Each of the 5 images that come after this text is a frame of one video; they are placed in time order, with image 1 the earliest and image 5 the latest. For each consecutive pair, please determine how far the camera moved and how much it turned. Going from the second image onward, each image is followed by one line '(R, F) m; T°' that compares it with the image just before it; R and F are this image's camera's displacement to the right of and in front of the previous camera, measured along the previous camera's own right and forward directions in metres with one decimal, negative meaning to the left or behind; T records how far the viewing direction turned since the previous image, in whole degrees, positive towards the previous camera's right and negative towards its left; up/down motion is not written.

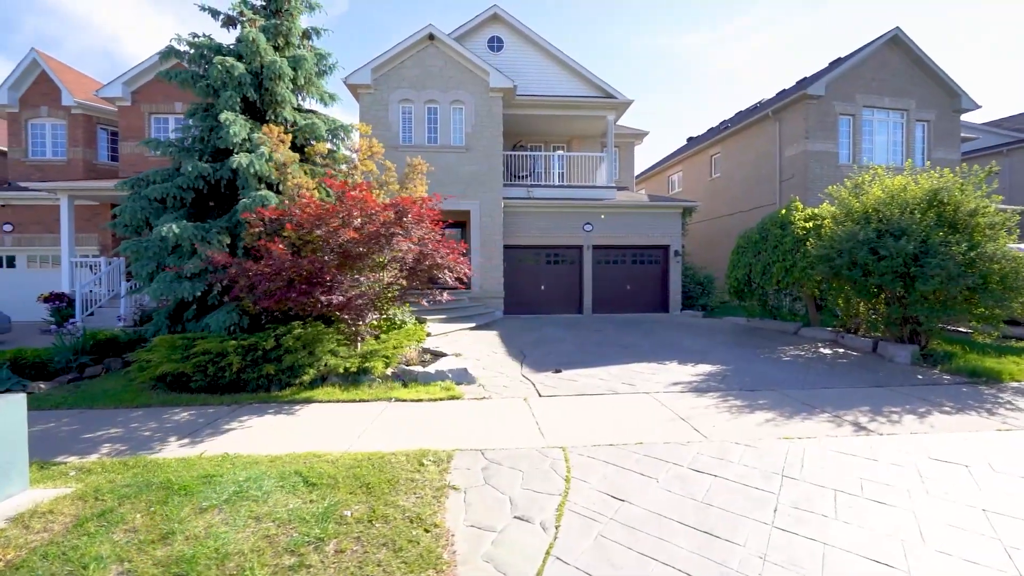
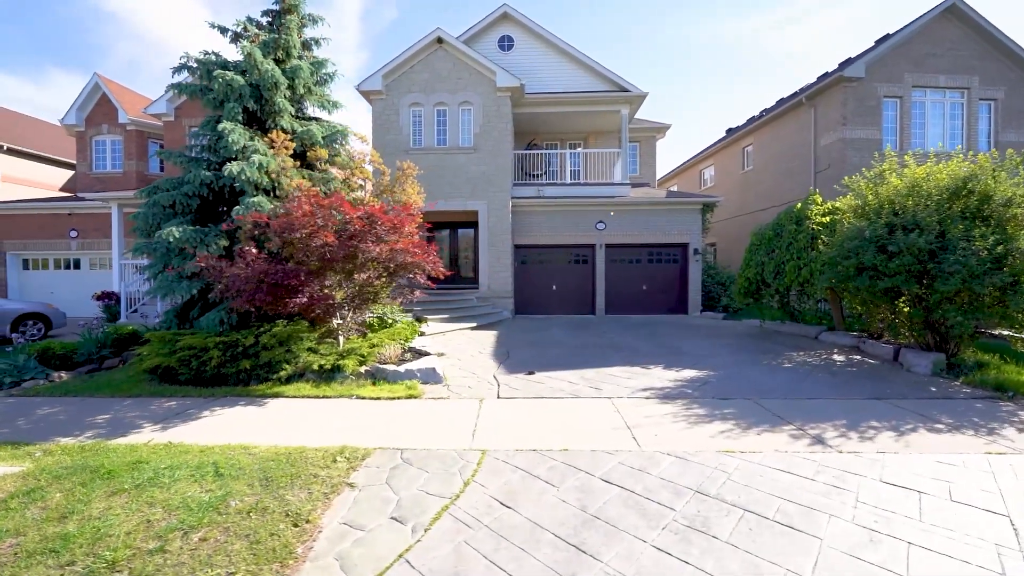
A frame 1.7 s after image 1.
(+1.3, +0.1) m; -6°
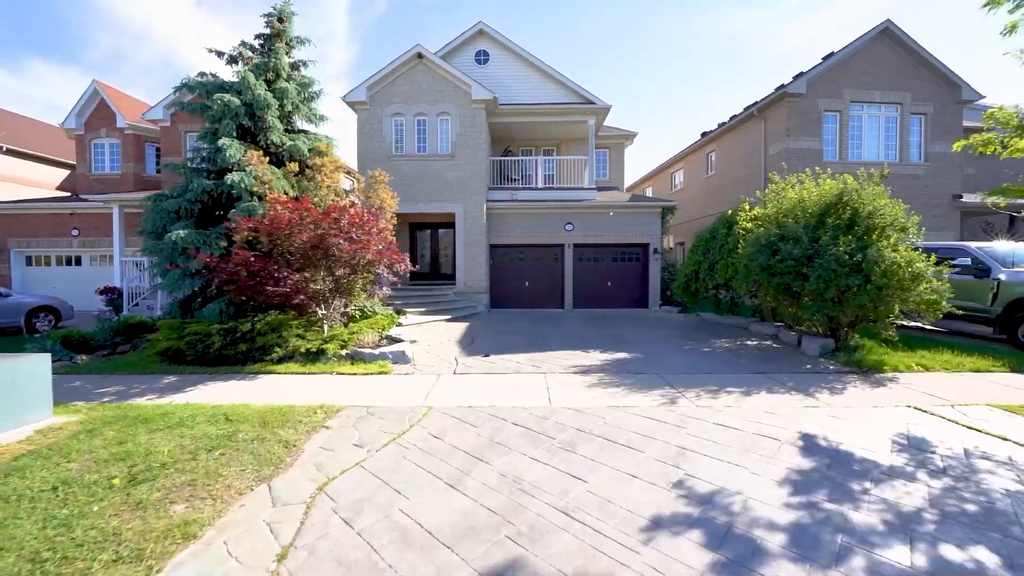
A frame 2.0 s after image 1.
(+0.7, -1.4) m; +1°
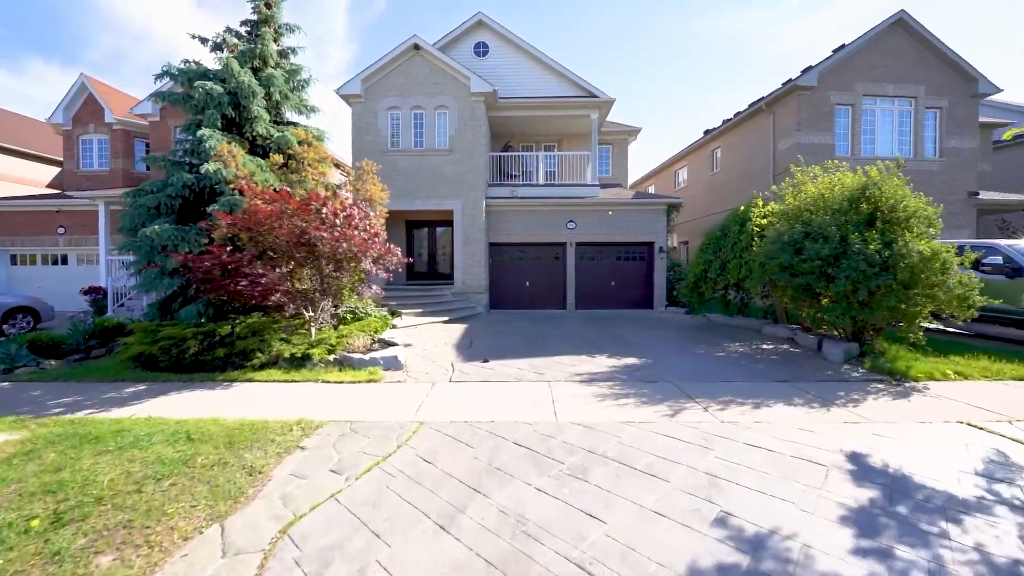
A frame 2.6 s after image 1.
(0.0, +0.6) m; 0°
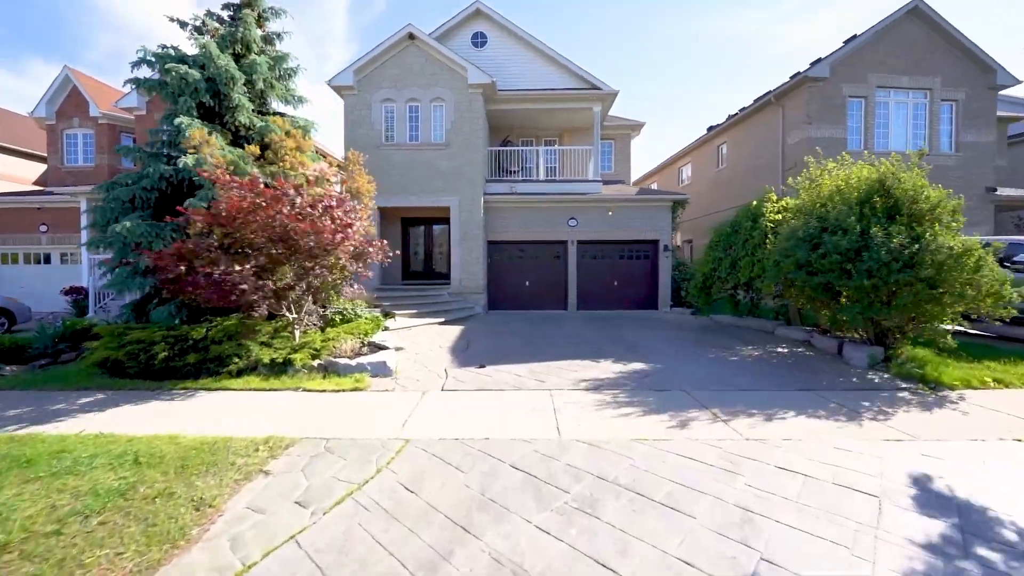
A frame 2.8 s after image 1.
(0.0, +0.6) m; 0°
